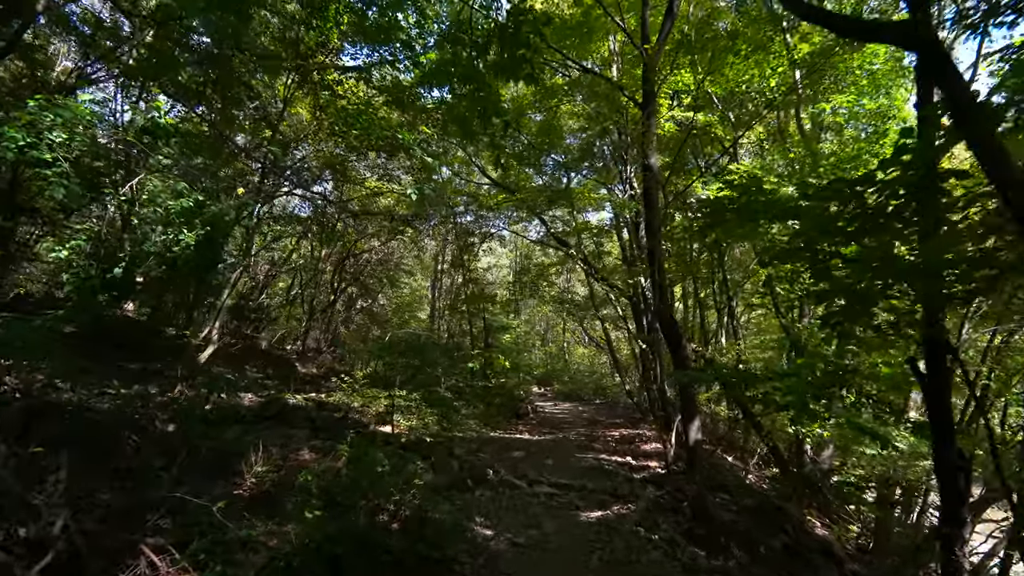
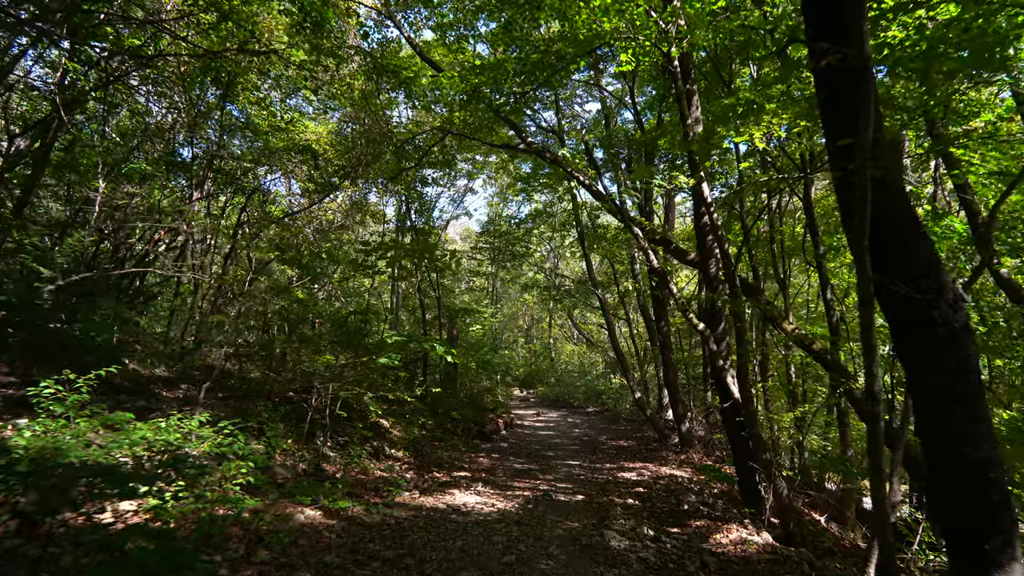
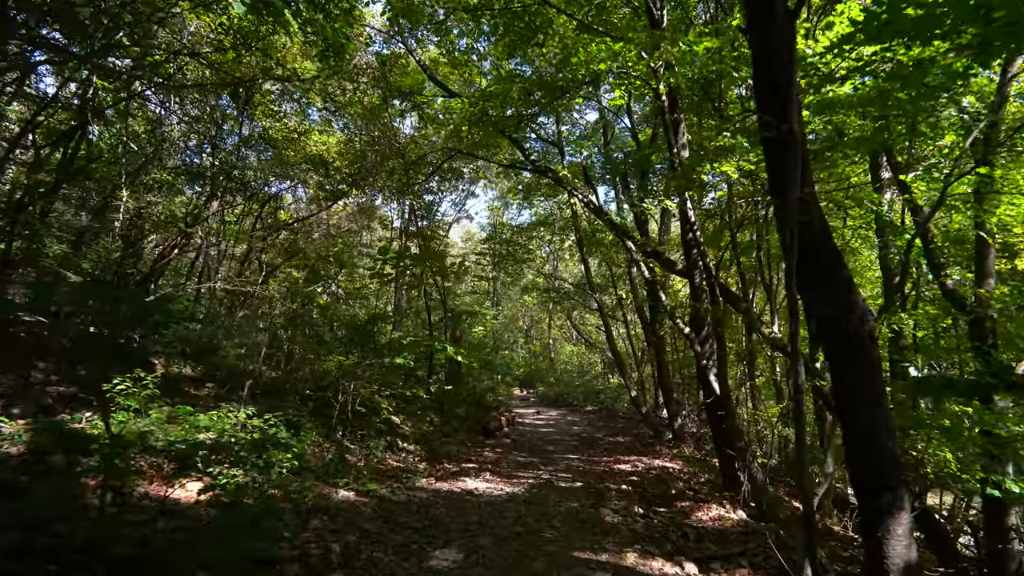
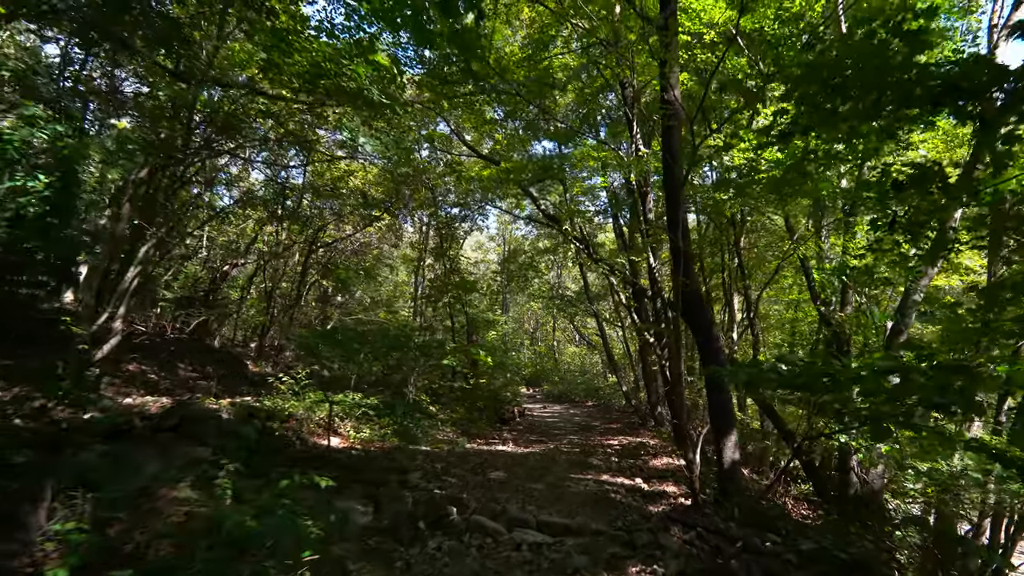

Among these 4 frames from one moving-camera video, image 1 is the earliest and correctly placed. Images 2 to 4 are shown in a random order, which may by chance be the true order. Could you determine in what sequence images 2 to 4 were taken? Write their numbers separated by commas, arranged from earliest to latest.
4, 3, 2
